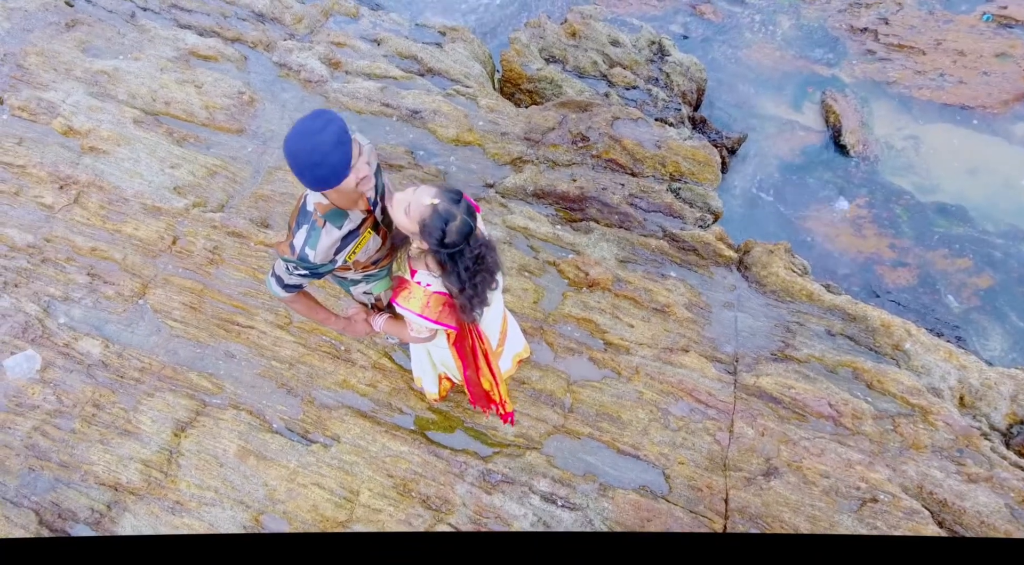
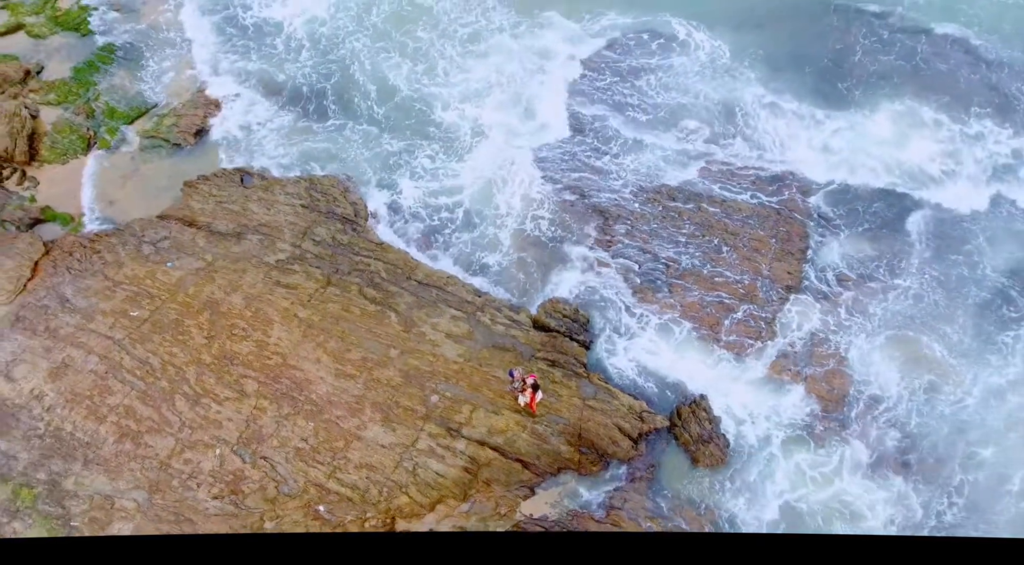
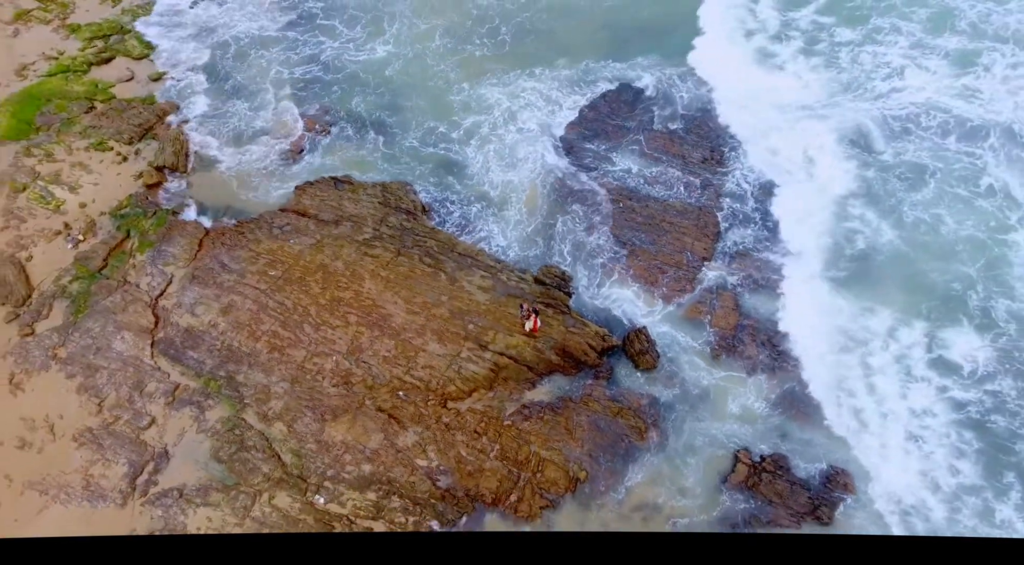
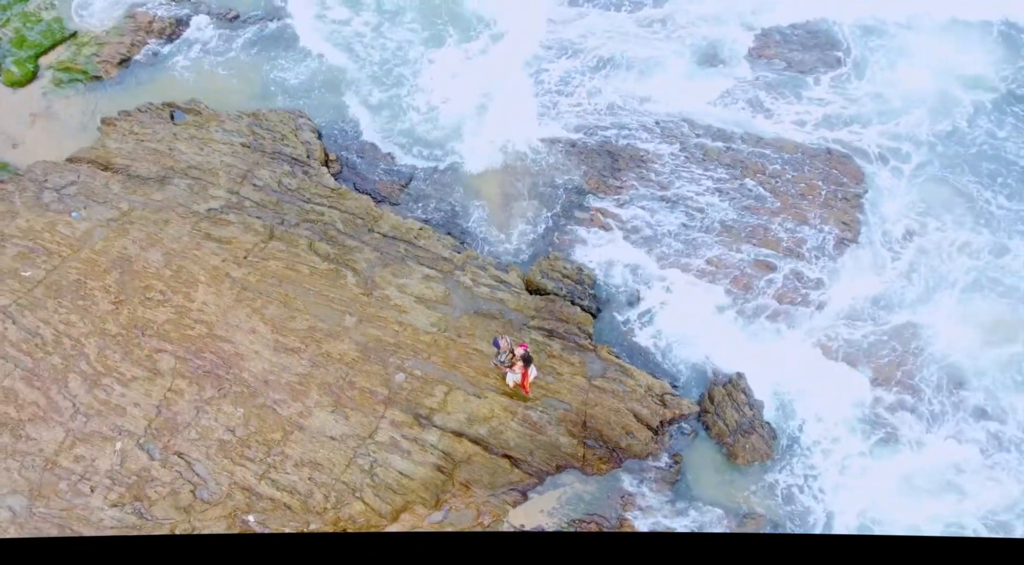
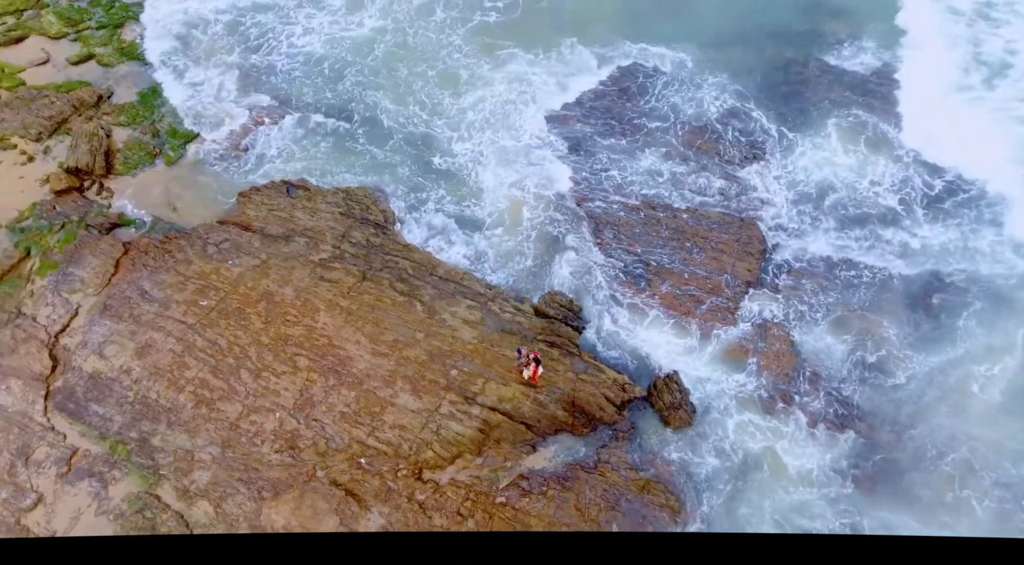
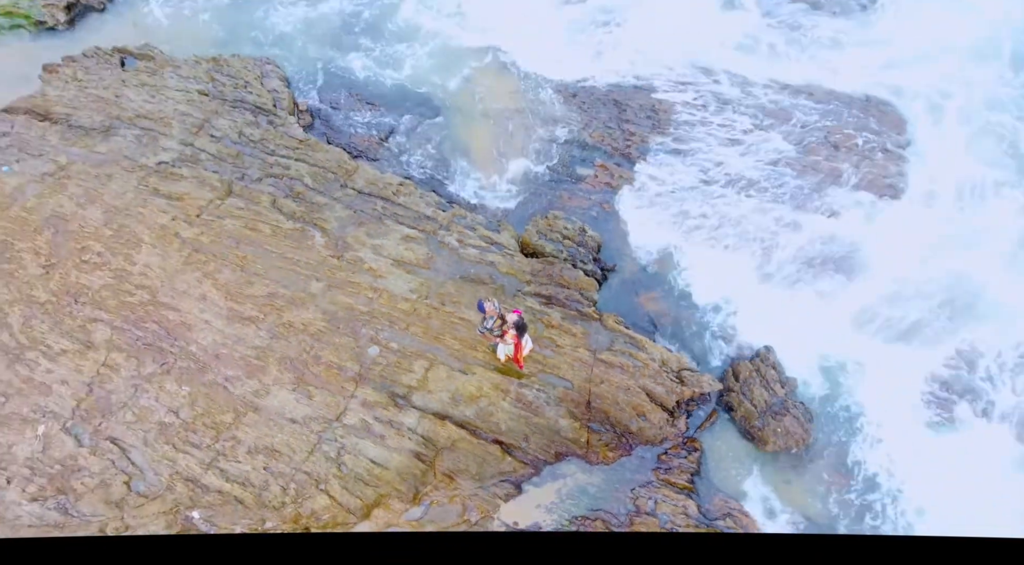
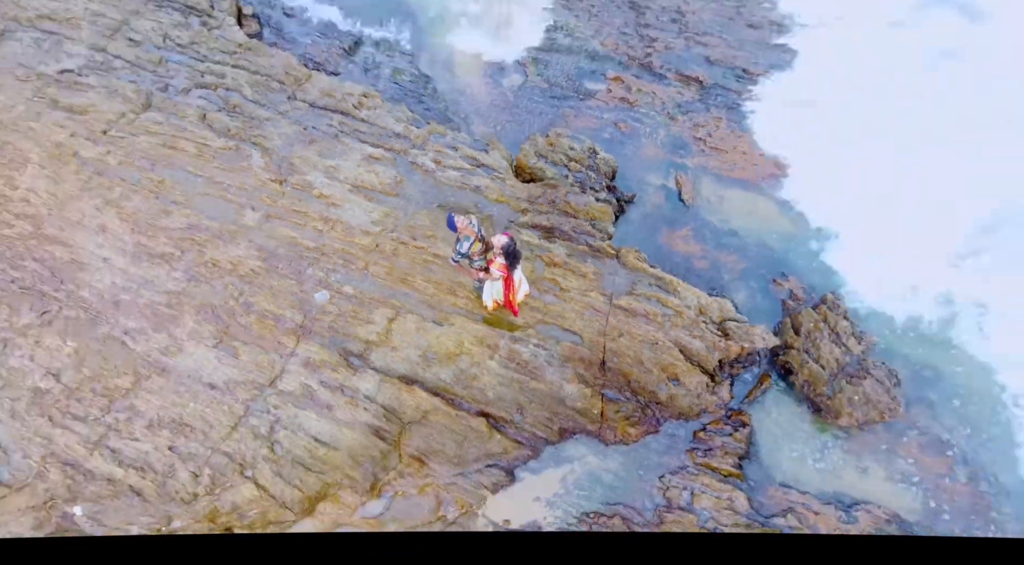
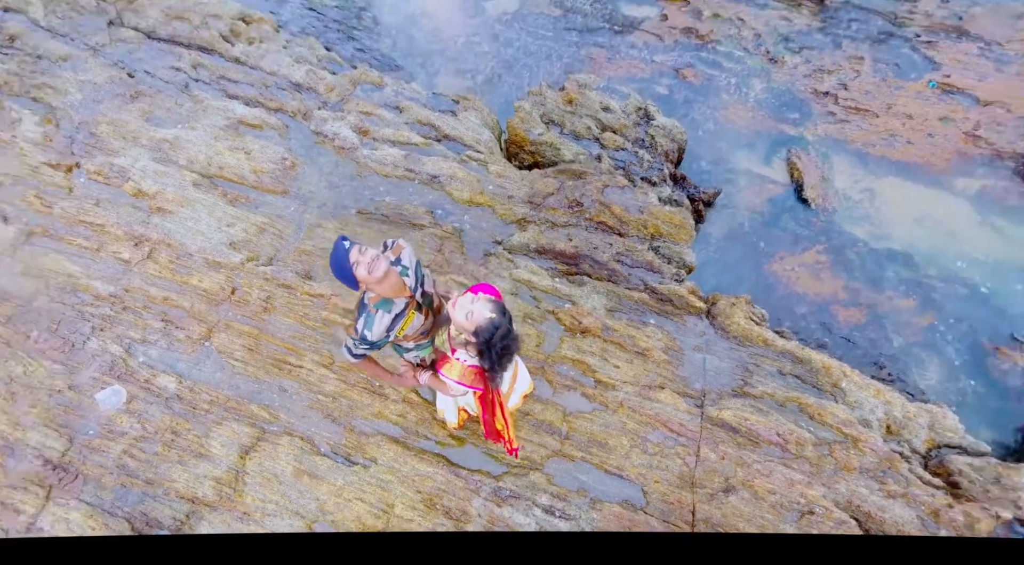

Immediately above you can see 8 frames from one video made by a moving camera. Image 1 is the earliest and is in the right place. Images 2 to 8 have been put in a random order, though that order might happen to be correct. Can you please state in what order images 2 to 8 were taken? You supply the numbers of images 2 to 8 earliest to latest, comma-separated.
8, 7, 6, 4, 2, 5, 3
